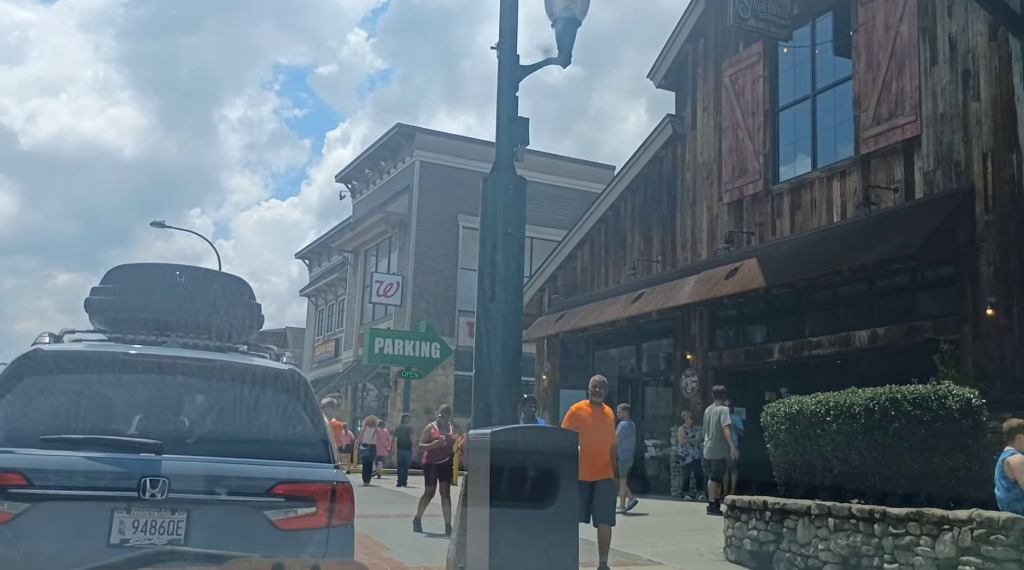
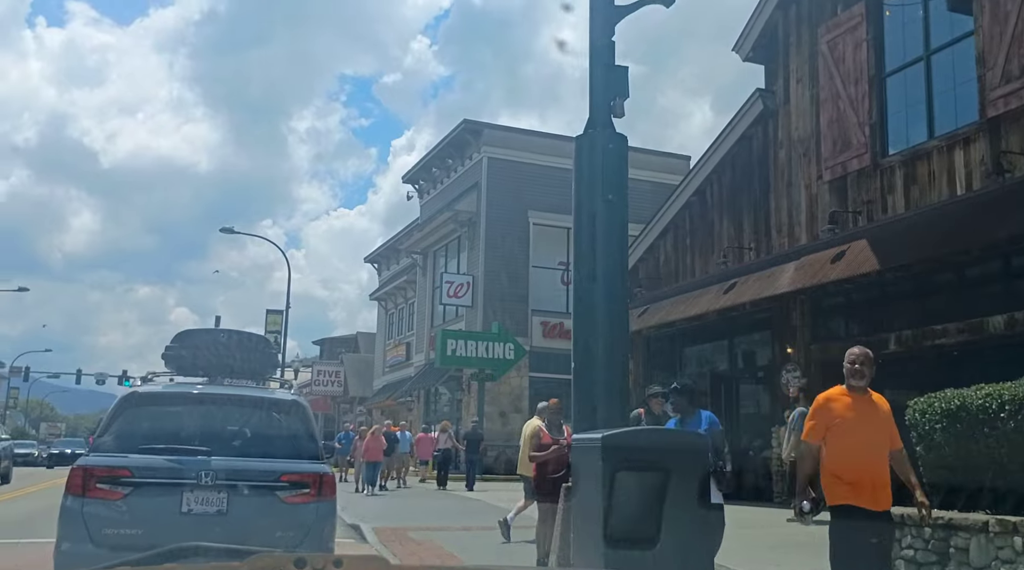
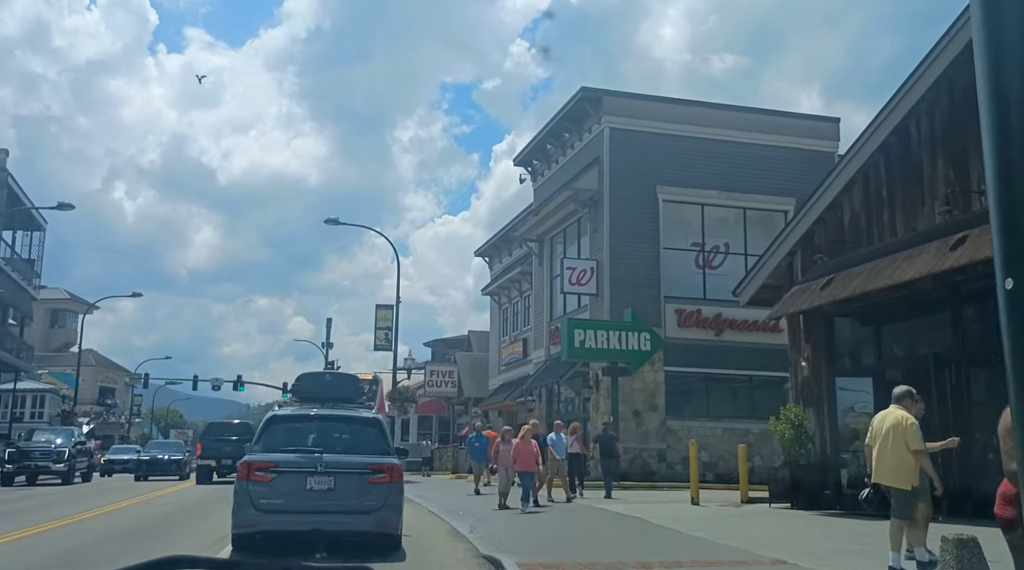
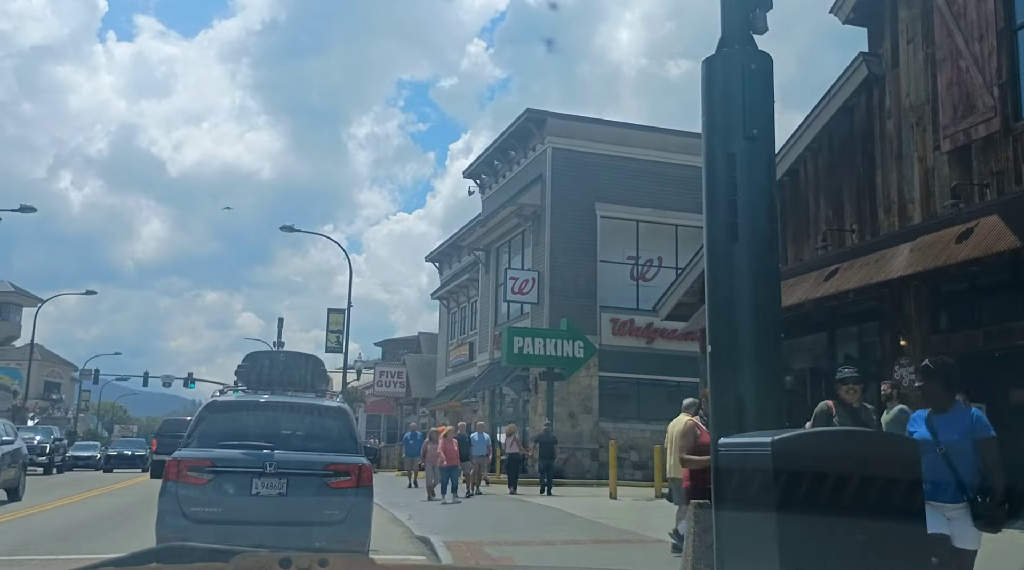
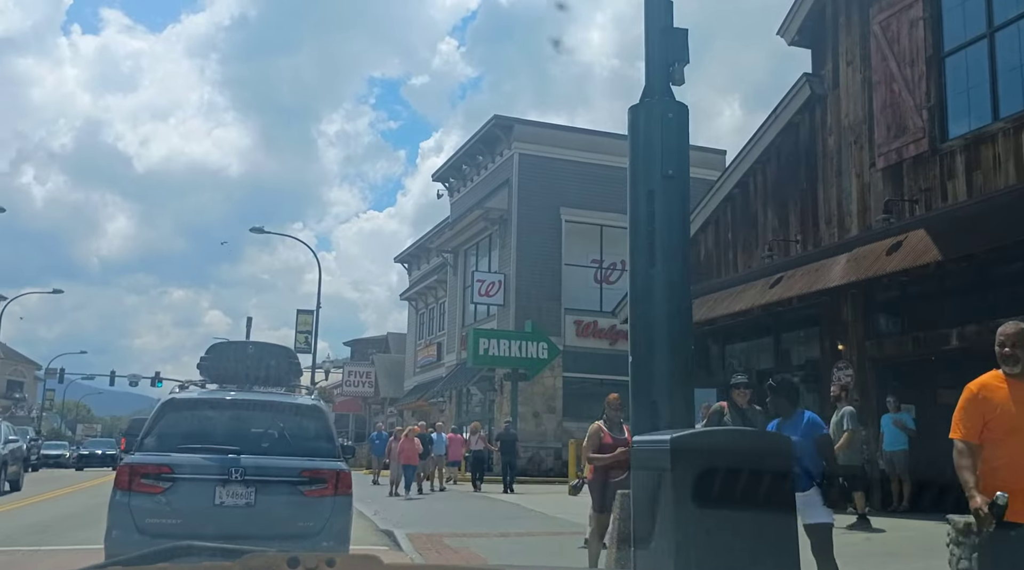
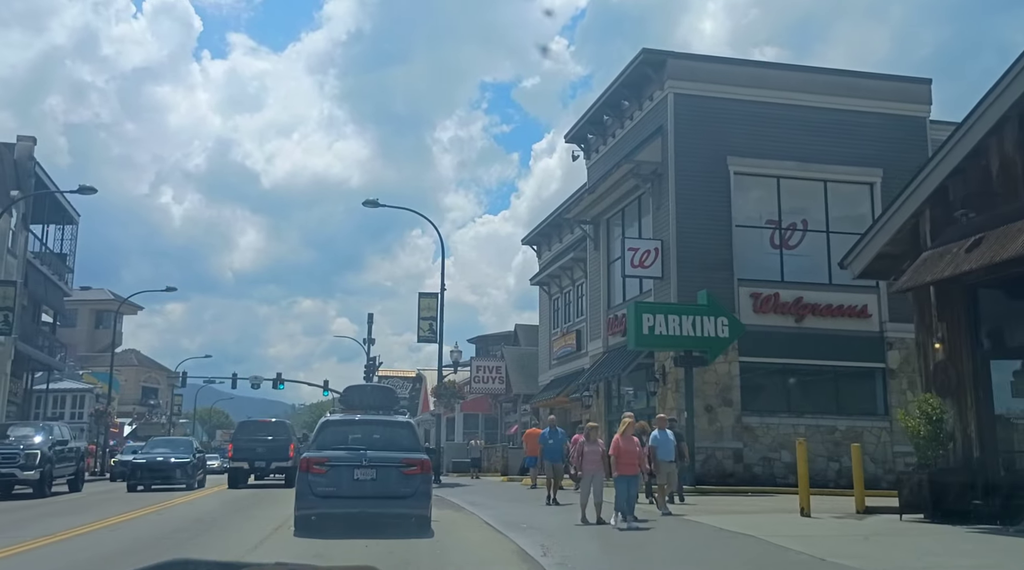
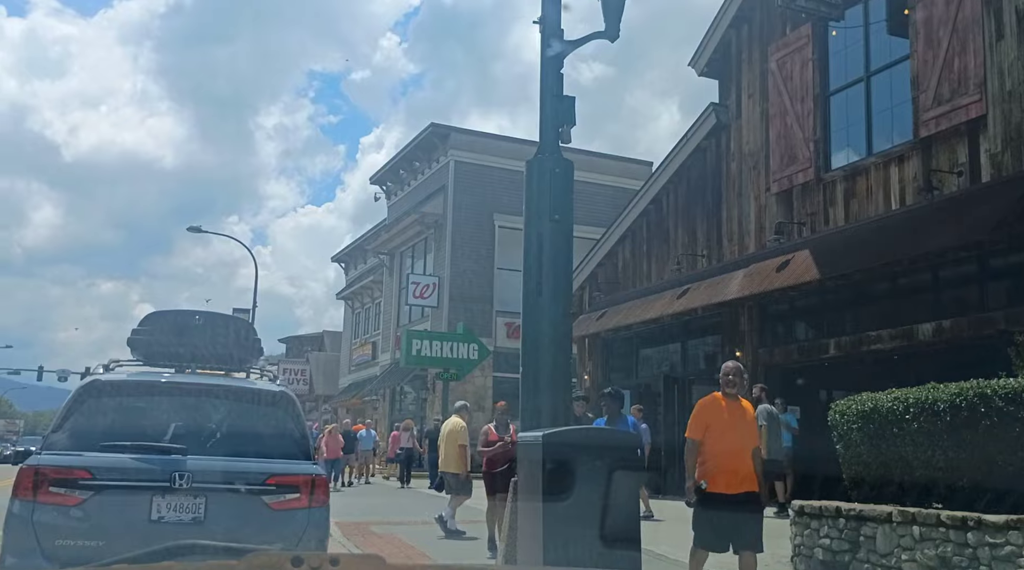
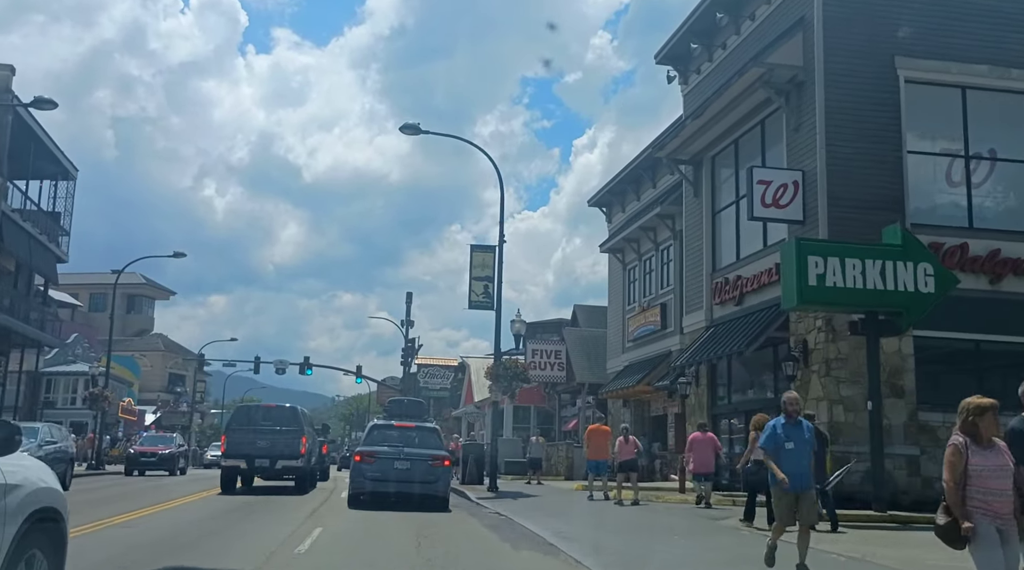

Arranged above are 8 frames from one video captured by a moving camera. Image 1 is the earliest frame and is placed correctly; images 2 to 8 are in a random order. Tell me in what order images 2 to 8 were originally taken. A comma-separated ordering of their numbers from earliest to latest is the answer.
7, 2, 5, 4, 3, 6, 8
